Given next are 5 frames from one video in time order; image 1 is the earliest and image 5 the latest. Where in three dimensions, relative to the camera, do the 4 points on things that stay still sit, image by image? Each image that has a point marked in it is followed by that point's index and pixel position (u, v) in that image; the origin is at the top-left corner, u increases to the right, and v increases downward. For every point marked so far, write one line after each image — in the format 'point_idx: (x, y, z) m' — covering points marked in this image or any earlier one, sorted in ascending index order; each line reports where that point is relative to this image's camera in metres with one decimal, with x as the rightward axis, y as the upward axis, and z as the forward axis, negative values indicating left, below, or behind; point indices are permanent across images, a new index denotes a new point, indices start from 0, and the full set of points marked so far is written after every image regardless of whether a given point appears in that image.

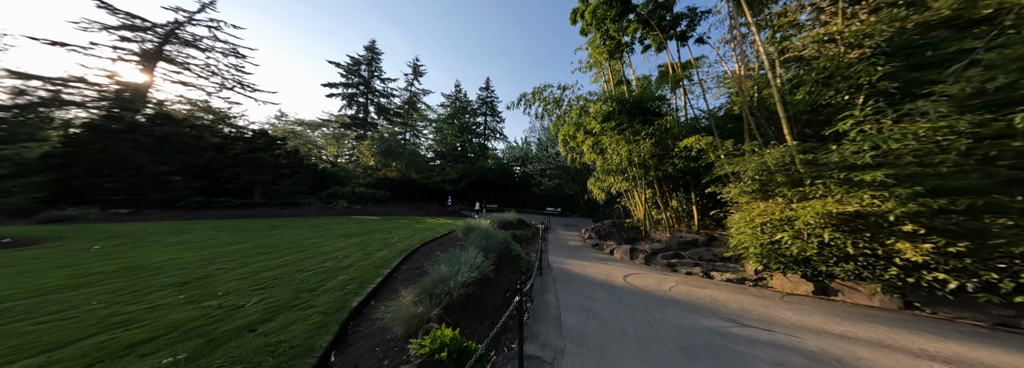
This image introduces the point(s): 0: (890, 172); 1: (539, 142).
0: (+4.7, +0.2, +2.7) m
1: (+2.5, +3.8, +19.8) m
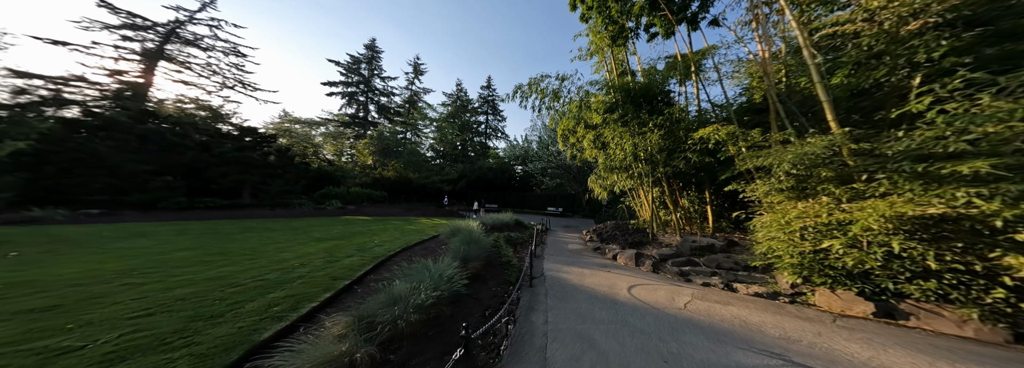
0: (+4.4, +0.2, +2.0) m
1: (+2.5, +3.9, +19.1) m
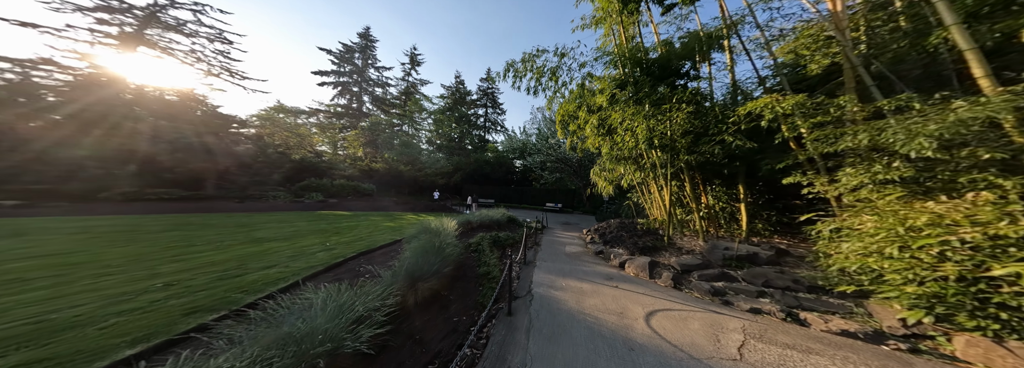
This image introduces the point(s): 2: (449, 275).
0: (+4.0, +0.3, +0.8) m
1: (+2.3, +4.3, +17.9) m
2: (-0.9, -1.3, +3.2) m
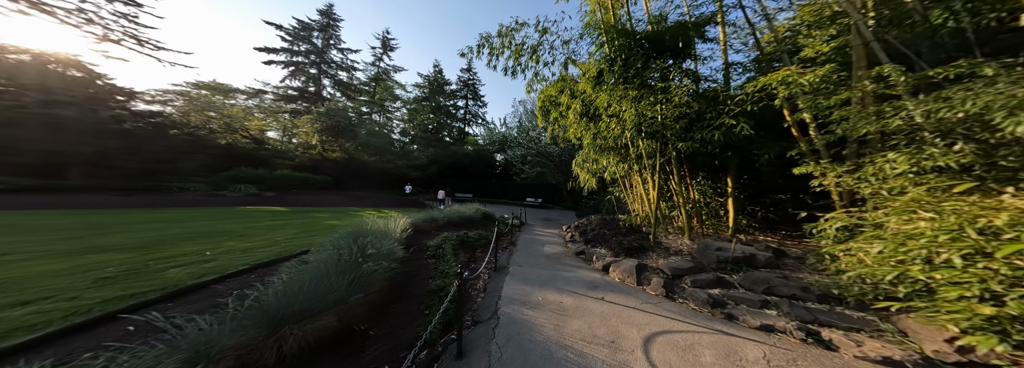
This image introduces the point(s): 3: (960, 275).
0: (+3.8, +0.4, +0.3) m
1: (+0.6, +4.7, +17.1) m
2: (-1.3, -1.2, +2.2) m
3: (+3.4, -0.7, +1.6) m
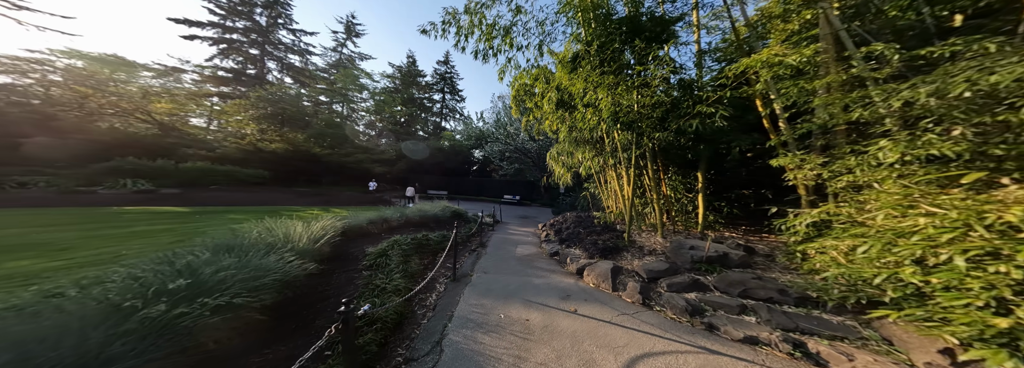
0: (+3.5, +0.4, +0.1) m
1: (-1.3, +4.9, +16.4) m
2: (-1.7, -1.1, +1.5) m
3: (+3.0, -0.6, +1.3) m
